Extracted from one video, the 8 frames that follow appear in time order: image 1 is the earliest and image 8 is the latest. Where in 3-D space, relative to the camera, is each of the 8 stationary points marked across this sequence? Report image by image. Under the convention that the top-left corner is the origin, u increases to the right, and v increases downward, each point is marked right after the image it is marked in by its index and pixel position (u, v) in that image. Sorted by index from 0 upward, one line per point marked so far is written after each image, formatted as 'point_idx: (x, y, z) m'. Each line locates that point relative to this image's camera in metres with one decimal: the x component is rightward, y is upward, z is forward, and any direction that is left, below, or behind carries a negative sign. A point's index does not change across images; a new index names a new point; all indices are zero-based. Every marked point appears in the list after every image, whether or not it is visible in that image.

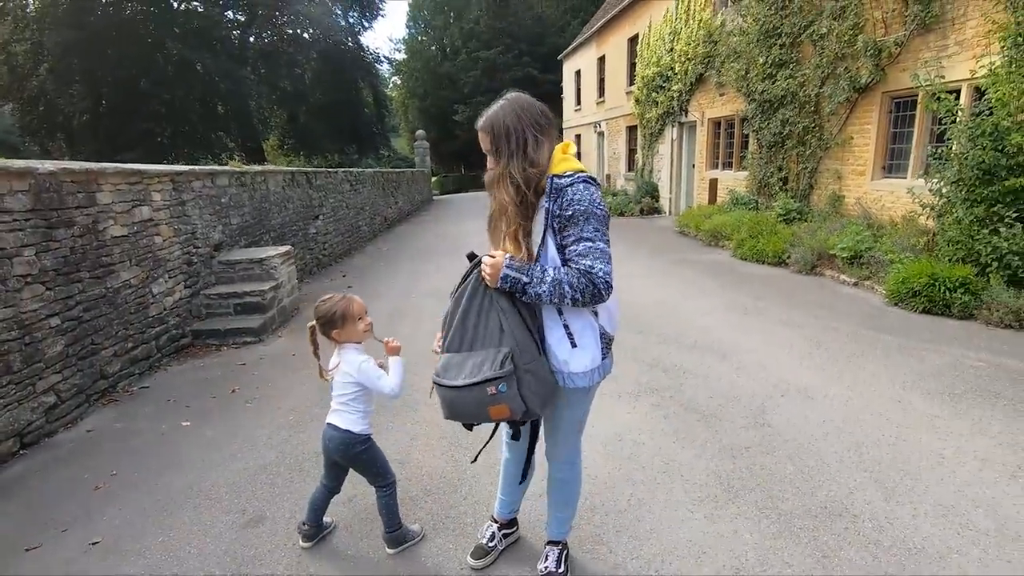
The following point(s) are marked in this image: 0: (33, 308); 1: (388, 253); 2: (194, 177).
0: (-3.5, -0.1, +4.0) m
1: (-2.7, +0.8, +11.9) m
2: (-3.7, +1.3, +6.3) m
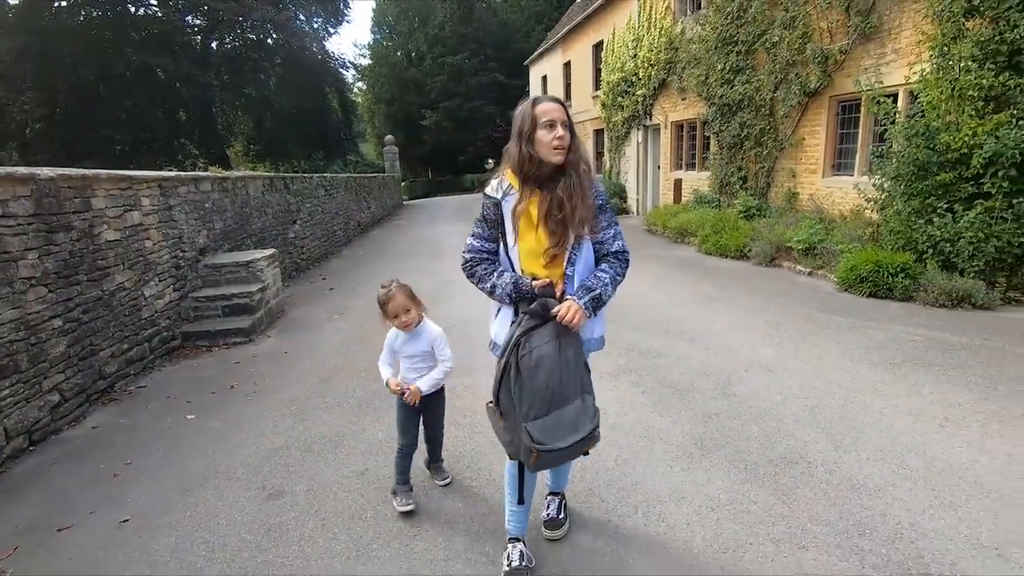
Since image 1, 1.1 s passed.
0: (-3.6, -0.1, +4.1) m
1: (-3.3, +0.7, +12.1) m
2: (-4.0, +1.3, +6.4) m
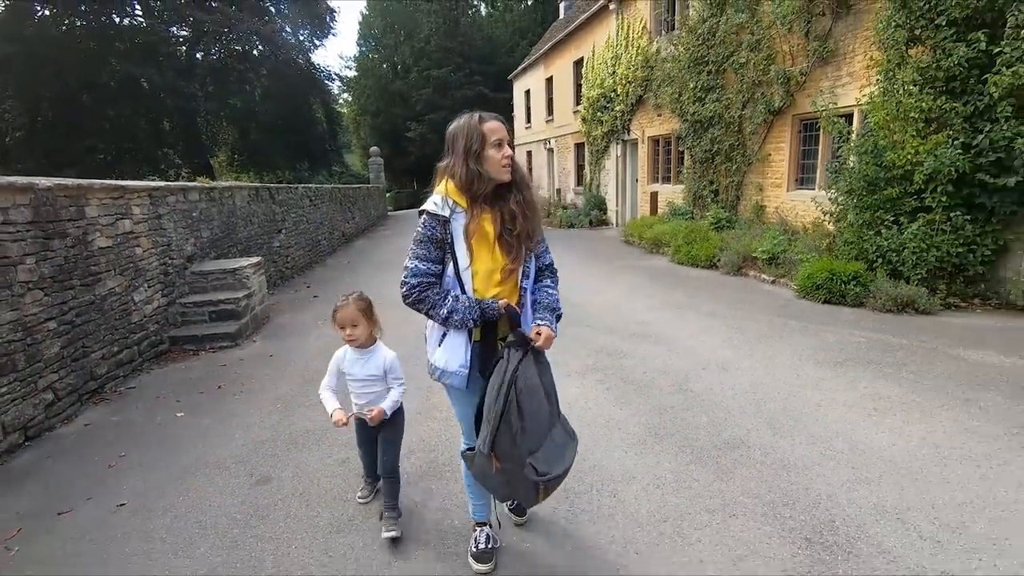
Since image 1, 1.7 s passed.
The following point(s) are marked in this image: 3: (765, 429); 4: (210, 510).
0: (-3.8, -0.2, +4.3) m
1: (-3.7, +0.5, +12.3) m
2: (-4.2, +1.2, +6.7) m
3: (+1.7, -0.9, +3.5) m
4: (-1.7, -1.3, +3.1) m
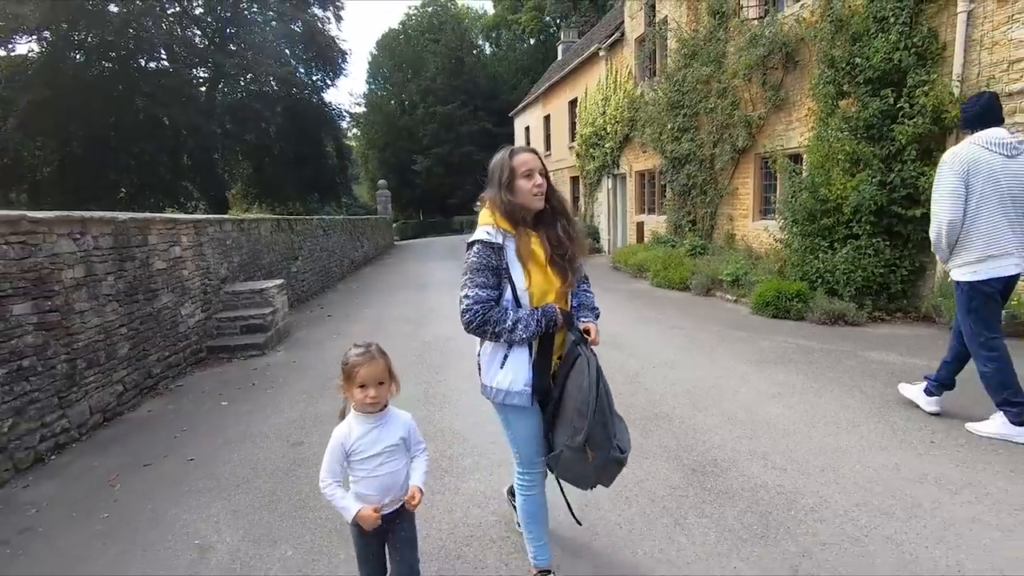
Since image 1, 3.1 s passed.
0: (-4.0, -0.3, +5.4) m
1: (-3.8, 0.0, +13.4) m
2: (-4.4, +0.9, +7.8) m
3: (+1.5, -1.0, +4.5) m
4: (-1.9, -1.3, +4.1) m
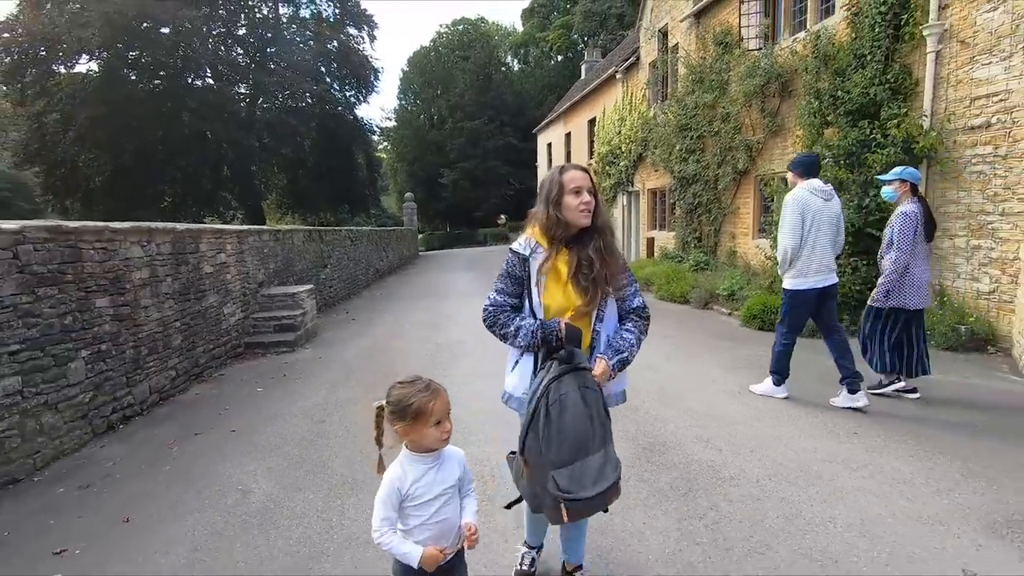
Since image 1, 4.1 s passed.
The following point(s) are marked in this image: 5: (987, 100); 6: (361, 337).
0: (-4.0, -0.3, +6.3) m
1: (-3.5, -0.2, +14.3) m
2: (-4.3, +0.9, +8.8) m
3: (+1.4, -1.1, +5.2) m
4: (-2.0, -1.3, +4.9) m
5: (+5.6, +2.2, +6.3) m
6: (-2.6, -0.8, +9.4) m
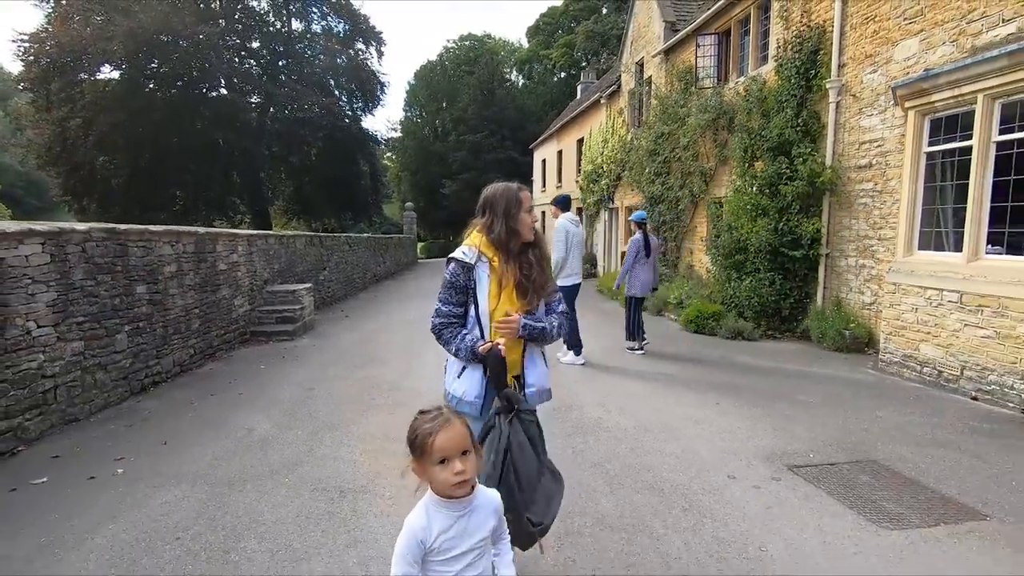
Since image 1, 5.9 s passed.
0: (-4.6, -0.2, +7.7) m
1: (-4.0, -0.3, +15.7) m
2: (-4.8, +0.9, +10.2) m
3: (+0.8, -1.1, +6.5) m
4: (-2.6, -1.3, +6.2) m
5: (+5.1, +2.0, +7.6) m
6: (-3.2, -0.8, +10.7) m
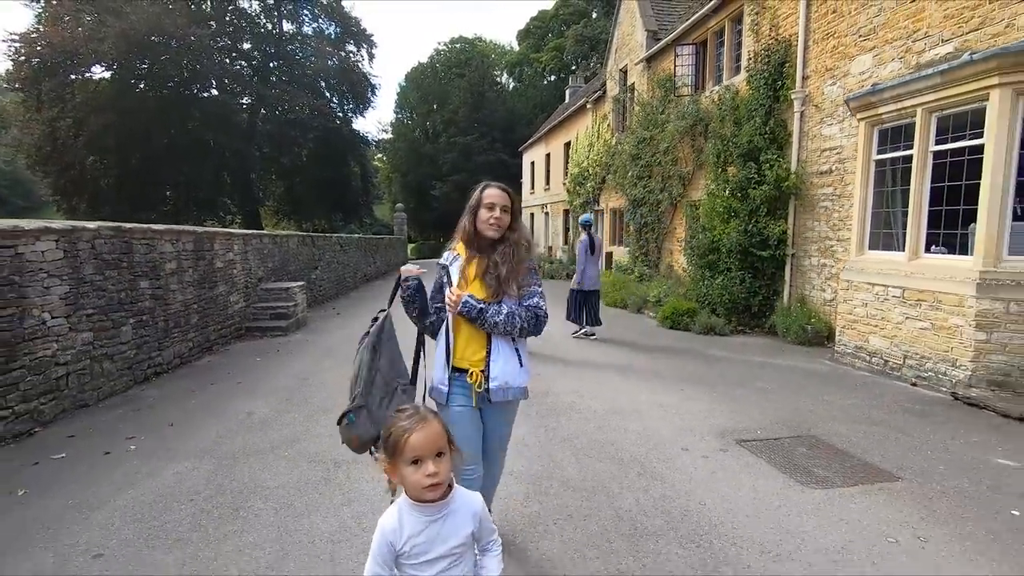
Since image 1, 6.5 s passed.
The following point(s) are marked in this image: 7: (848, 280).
0: (-4.8, -0.1, +8.1) m
1: (-4.3, -0.2, +16.0) m
2: (-5.1, +1.0, +10.5) m
3: (+0.6, -1.1, +7.0) m
4: (-2.8, -1.2, +6.6) m
5: (+4.8, +2.1, +8.2) m
6: (-3.5, -0.8, +11.1) m
7: (+4.4, +0.1, +7.1) m
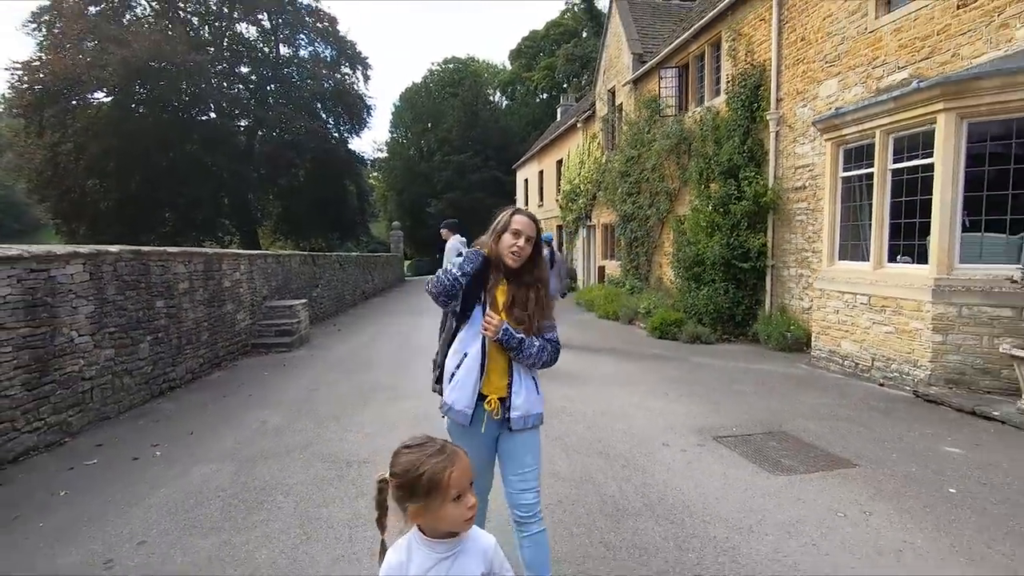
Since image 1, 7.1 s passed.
0: (-4.9, -0.4, +8.5) m
1: (-4.5, -0.8, +16.5) m
2: (-5.2, +0.6, +11.0) m
3: (+0.5, -1.2, +7.4) m
4: (-2.9, -1.4, +7.0) m
5: (+4.7, +1.9, +8.7) m
6: (-3.5, -1.2, +11.5) m
7: (+4.3, 0.0, +7.6) m
